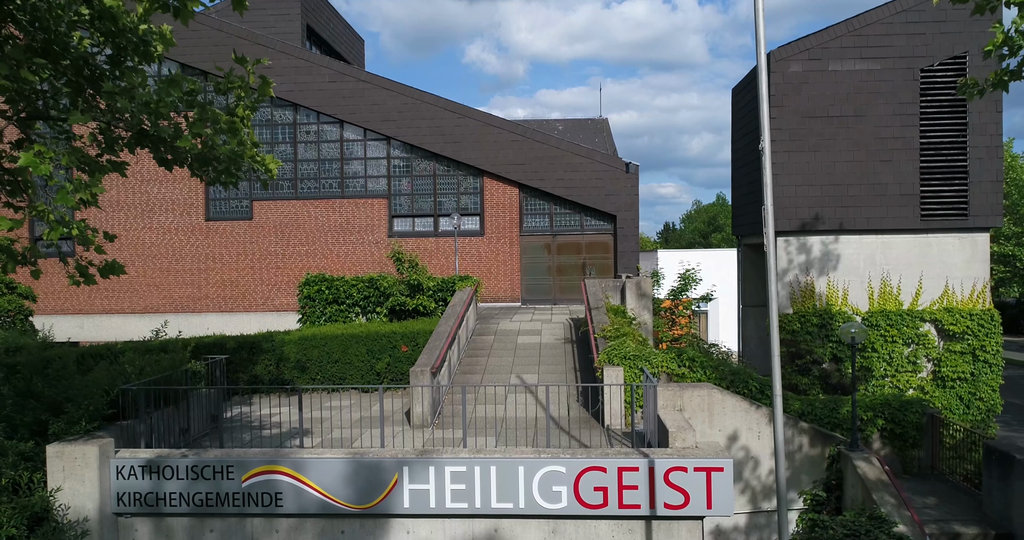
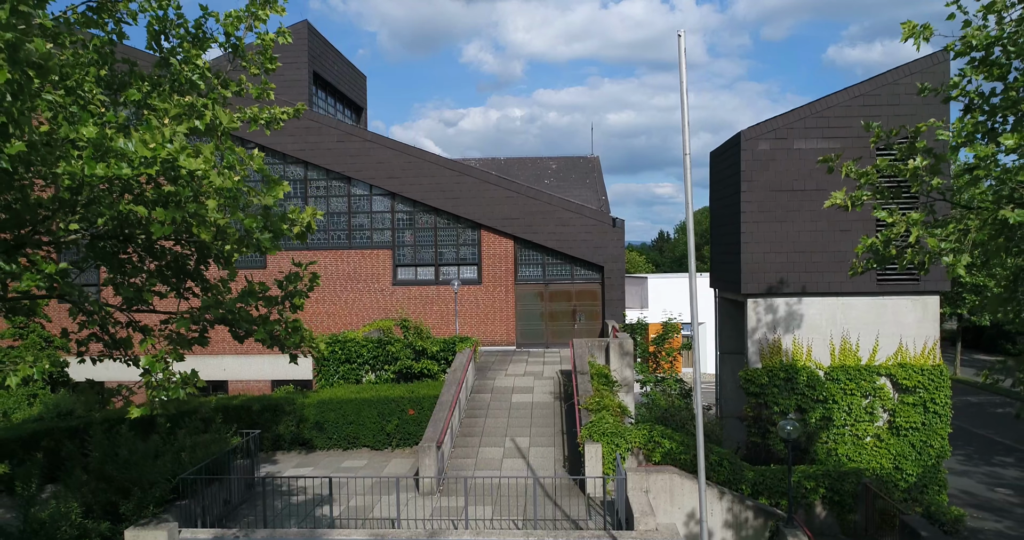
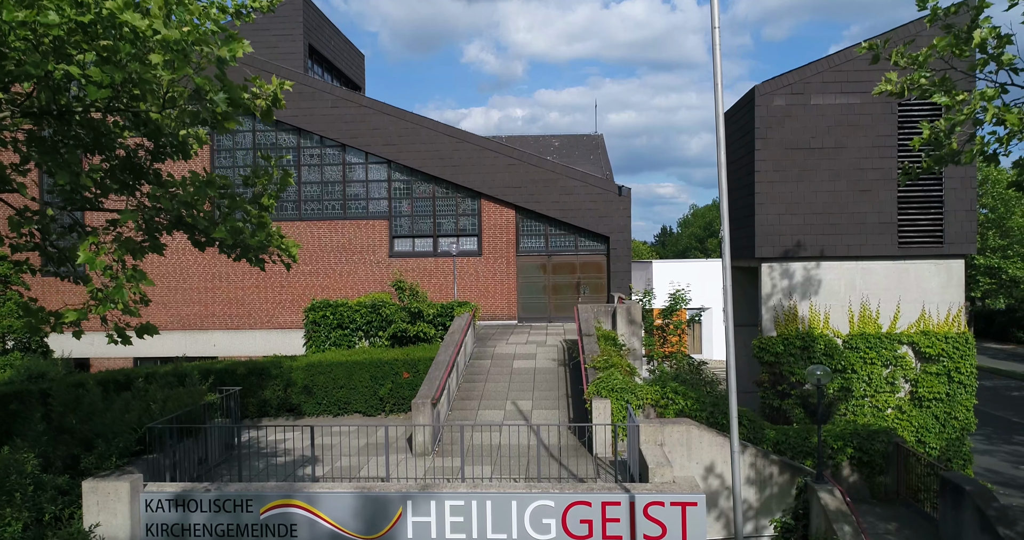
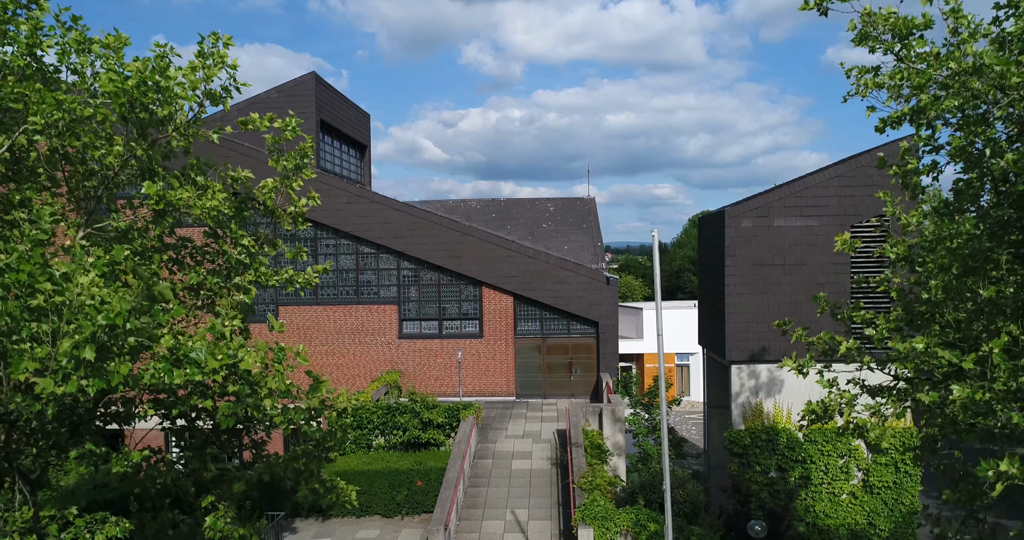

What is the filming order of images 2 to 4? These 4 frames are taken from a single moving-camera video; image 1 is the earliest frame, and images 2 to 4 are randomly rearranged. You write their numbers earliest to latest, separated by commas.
3, 2, 4
